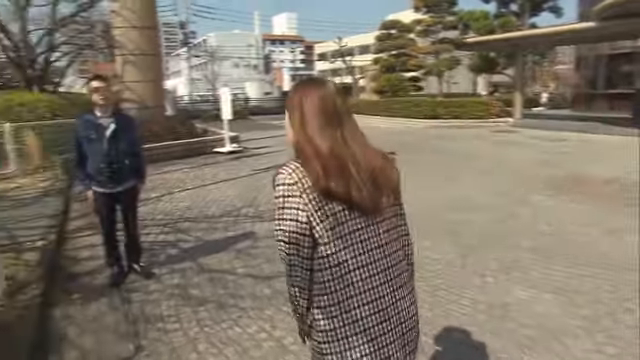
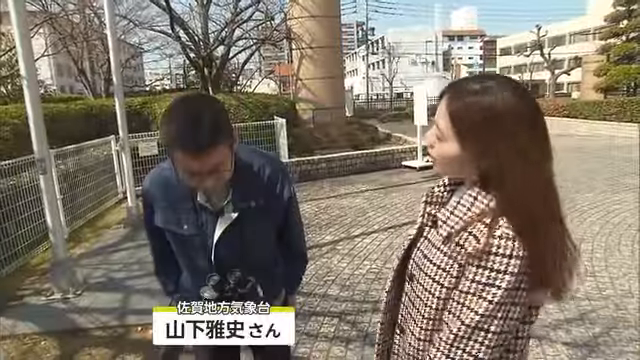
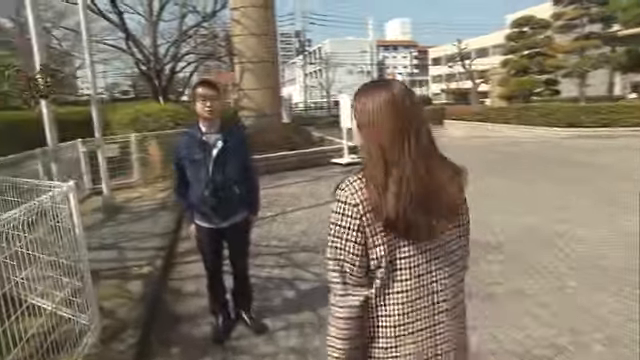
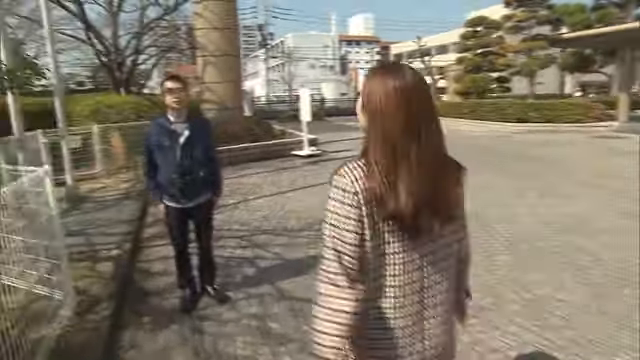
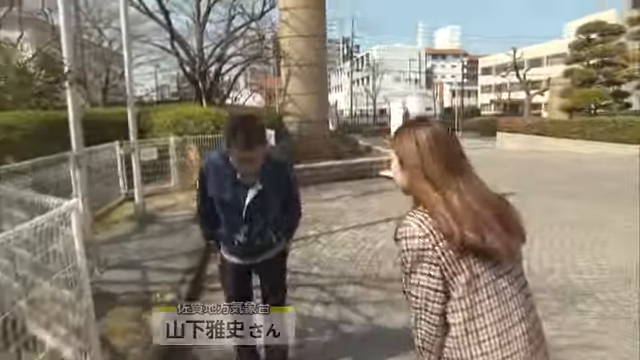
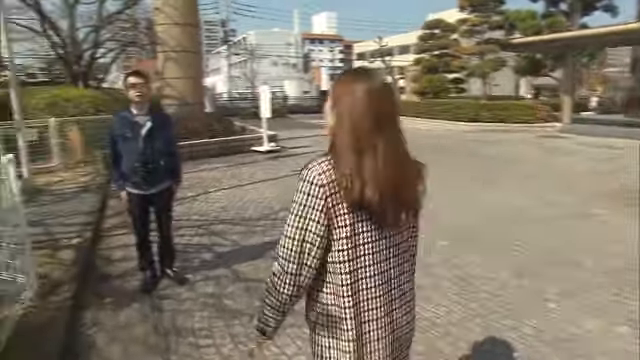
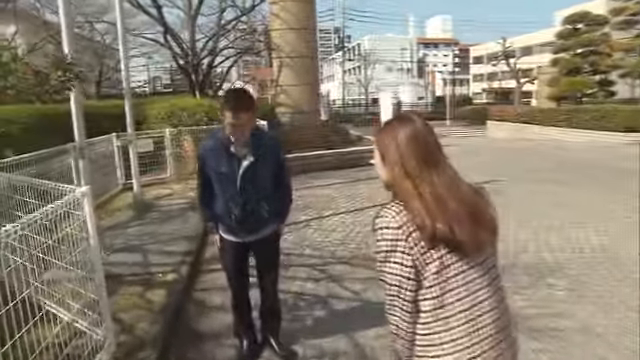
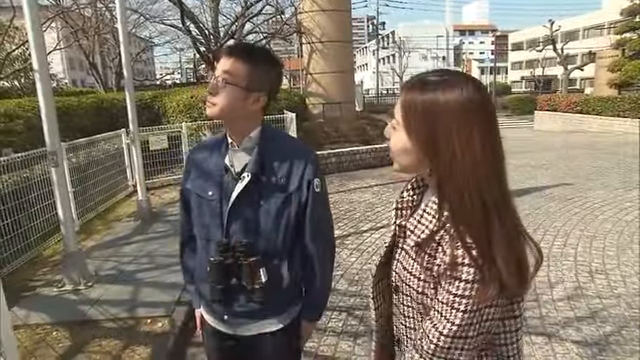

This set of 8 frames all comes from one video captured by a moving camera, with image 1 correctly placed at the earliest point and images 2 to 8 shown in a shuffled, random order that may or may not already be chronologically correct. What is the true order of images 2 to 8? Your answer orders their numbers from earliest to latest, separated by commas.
6, 4, 3, 7, 5, 2, 8
